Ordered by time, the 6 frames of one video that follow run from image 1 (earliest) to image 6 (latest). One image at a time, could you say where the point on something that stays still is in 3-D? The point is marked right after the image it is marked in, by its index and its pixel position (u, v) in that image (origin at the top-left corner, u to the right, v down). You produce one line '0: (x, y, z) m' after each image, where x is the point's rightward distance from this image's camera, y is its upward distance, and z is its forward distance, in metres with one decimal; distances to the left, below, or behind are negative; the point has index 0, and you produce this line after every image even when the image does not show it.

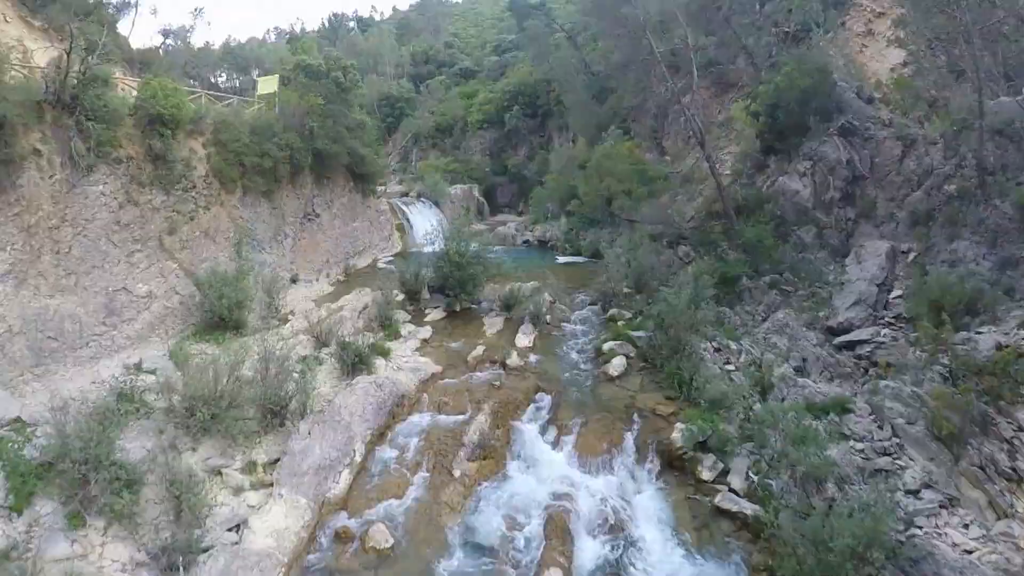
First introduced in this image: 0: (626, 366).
0: (+1.9, -1.3, +15.2) m
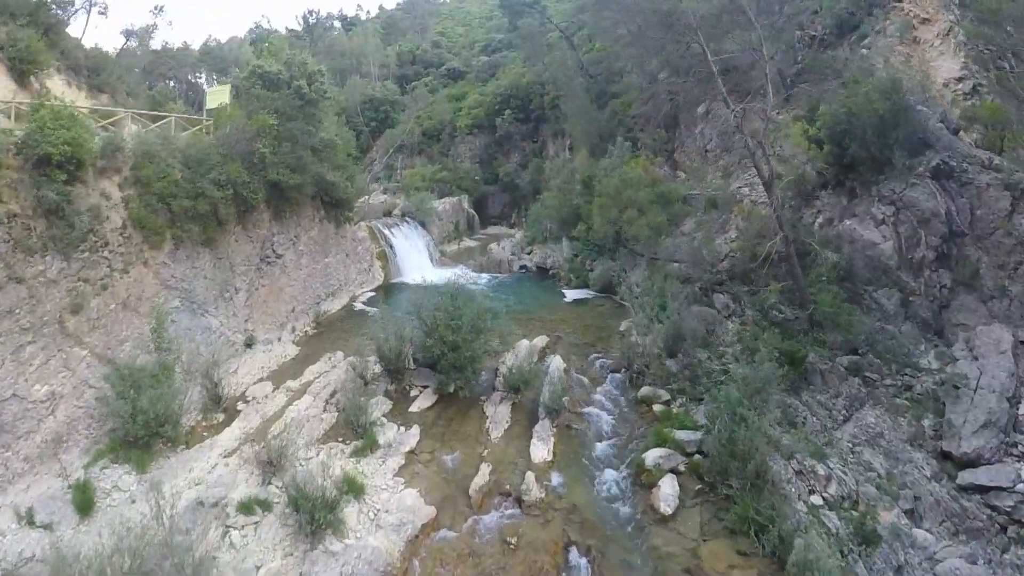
0: (+2.1, -2.6, +11.6) m
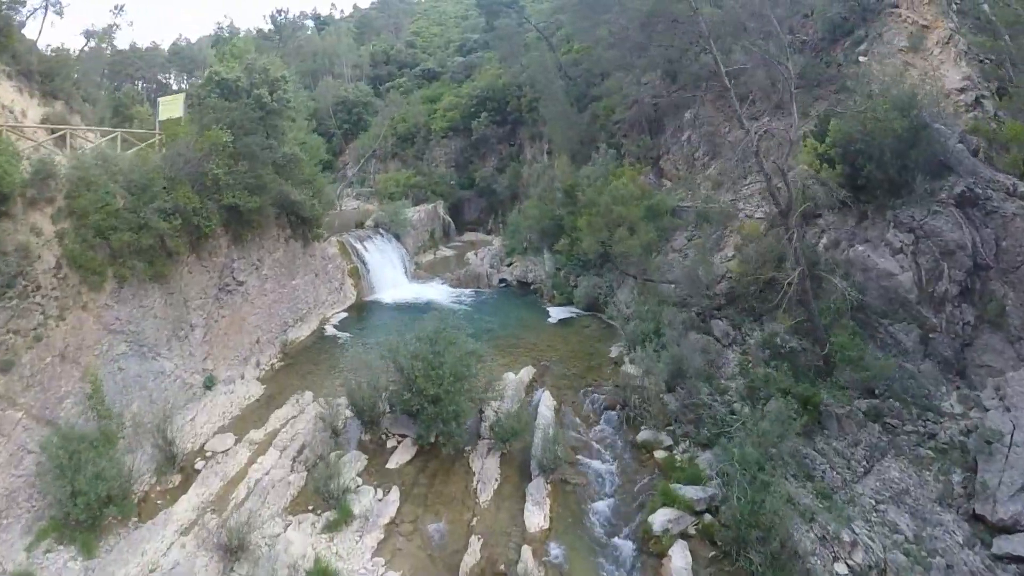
0: (+2.0, -3.1, +10.4) m
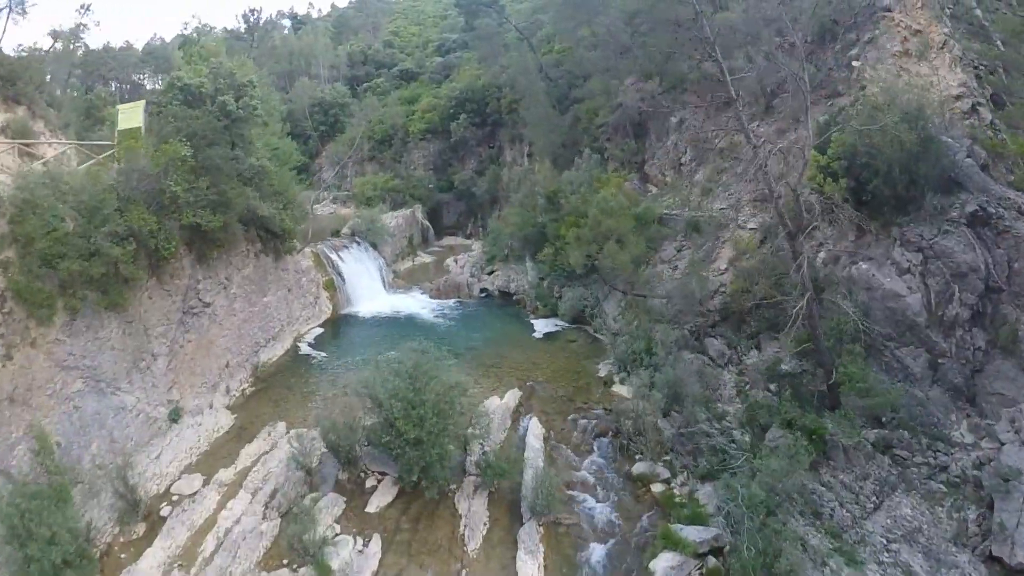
0: (+1.9, -3.5, +9.6) m
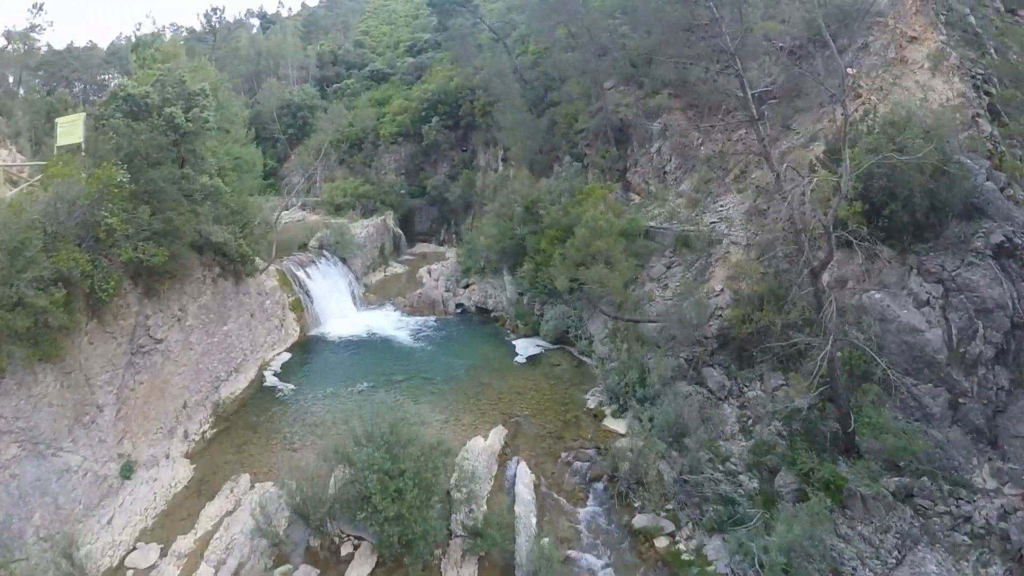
0: (+1.9, -4.0, +8.5) m
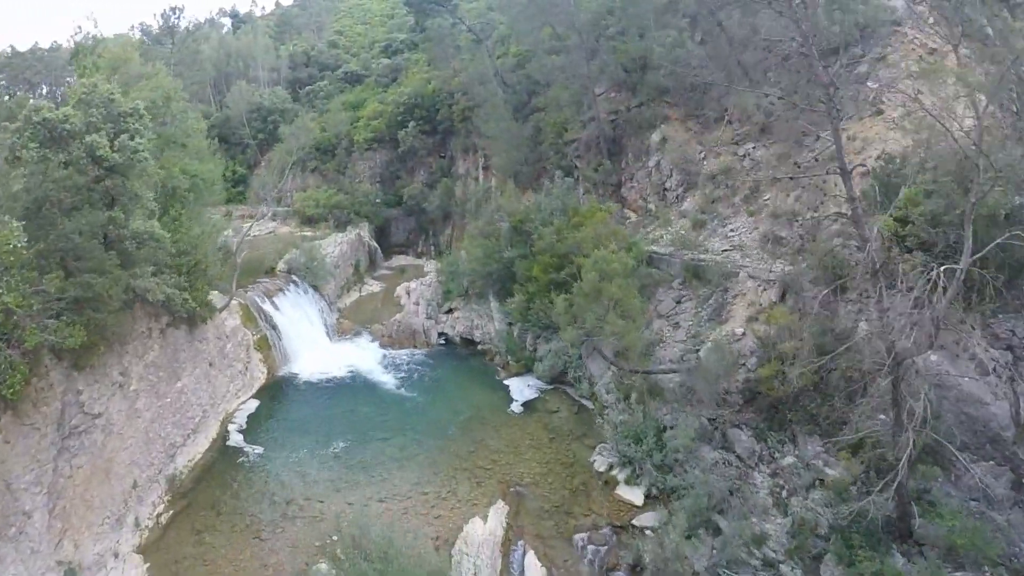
0: (+2.2, -4.8, +6.4) m
